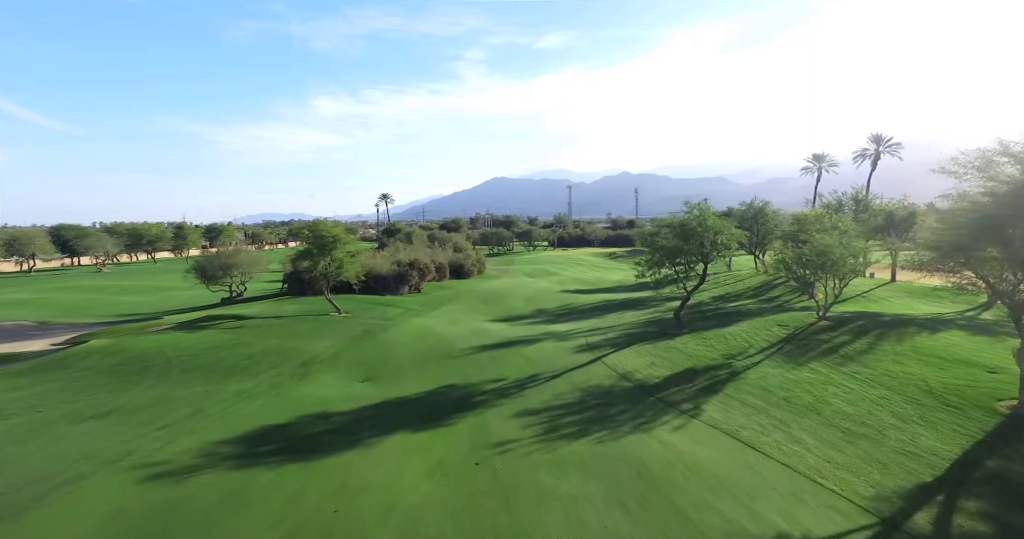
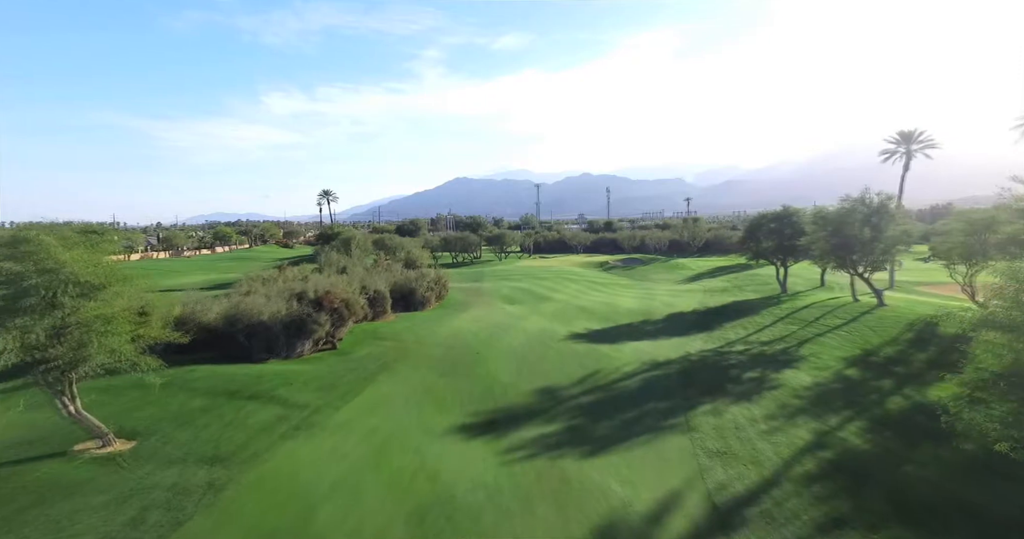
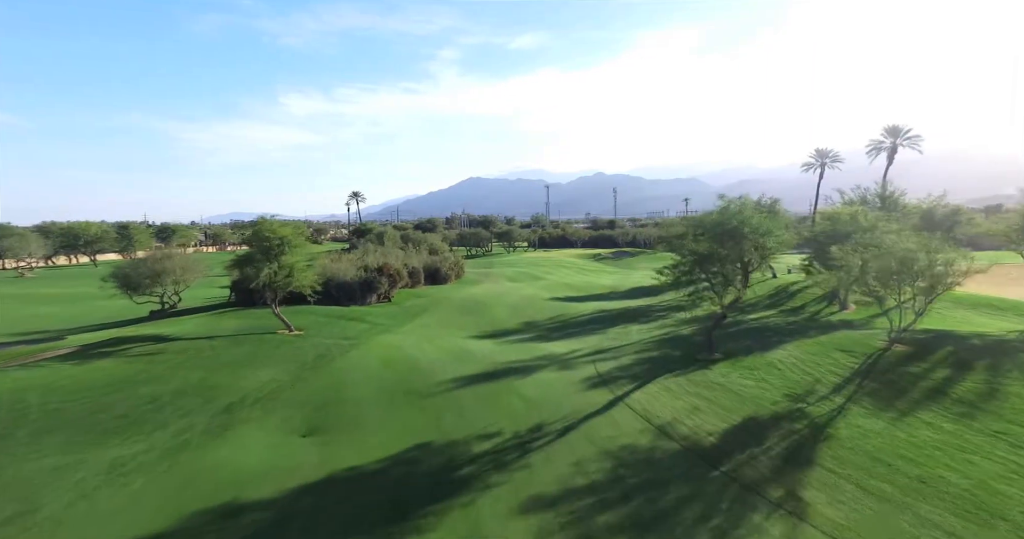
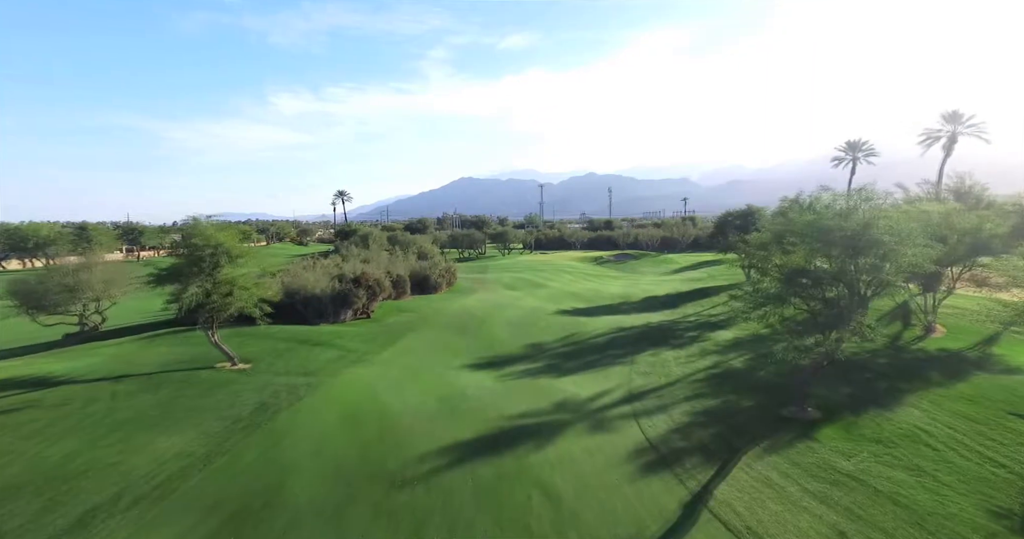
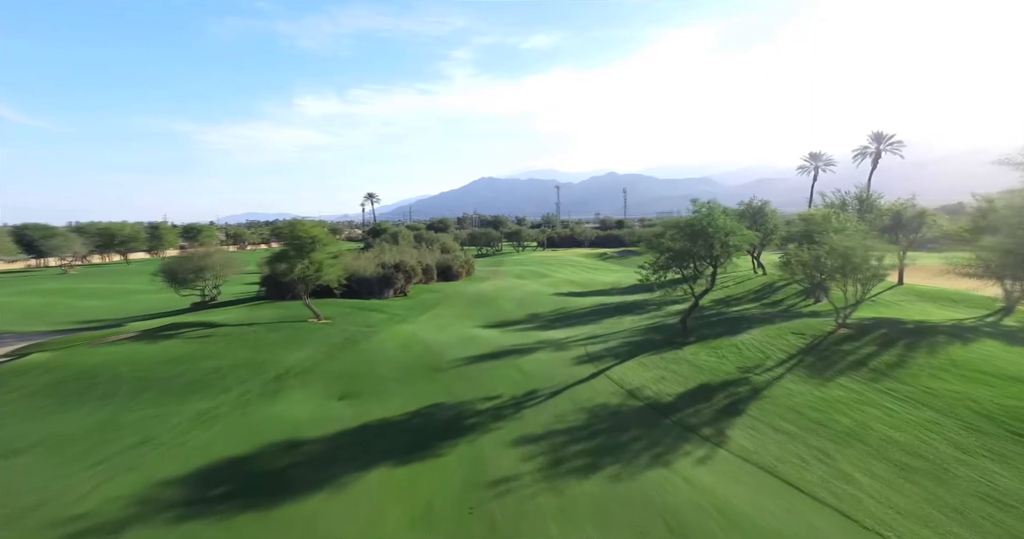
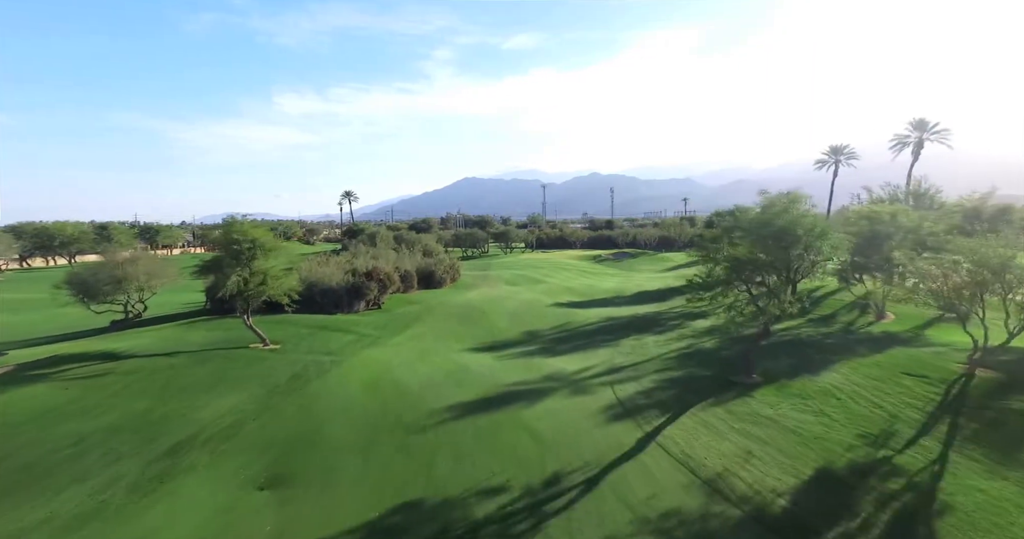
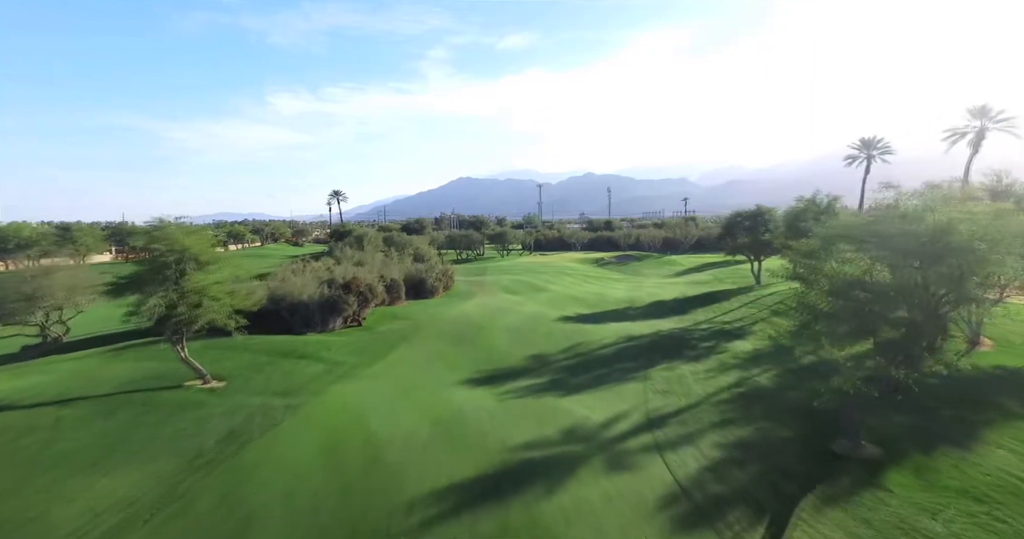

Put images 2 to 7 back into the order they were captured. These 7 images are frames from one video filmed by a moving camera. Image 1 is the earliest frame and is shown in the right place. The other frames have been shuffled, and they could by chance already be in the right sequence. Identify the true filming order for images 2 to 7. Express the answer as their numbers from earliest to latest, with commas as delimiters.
5, 3, 6, 4, 7, 2
